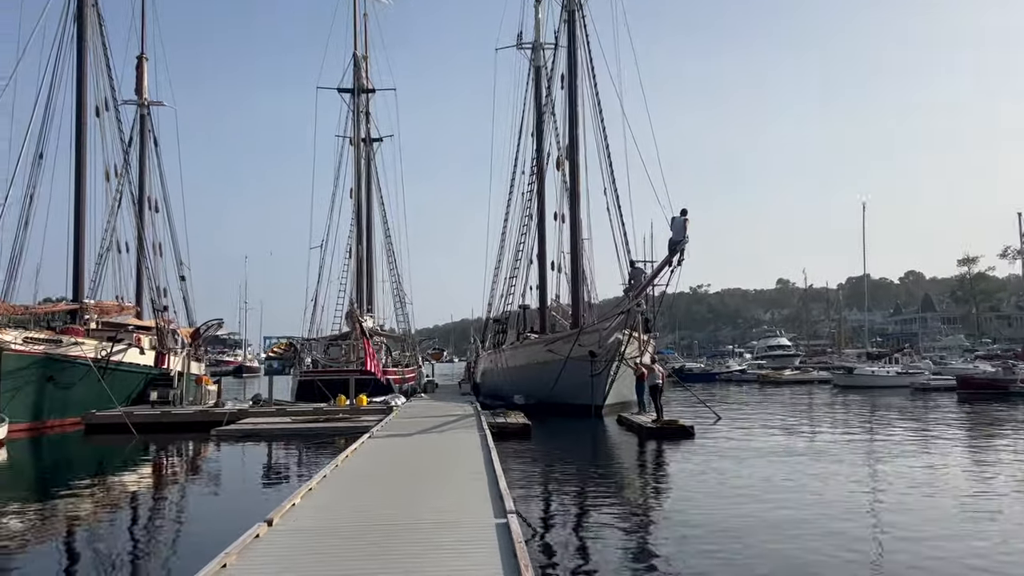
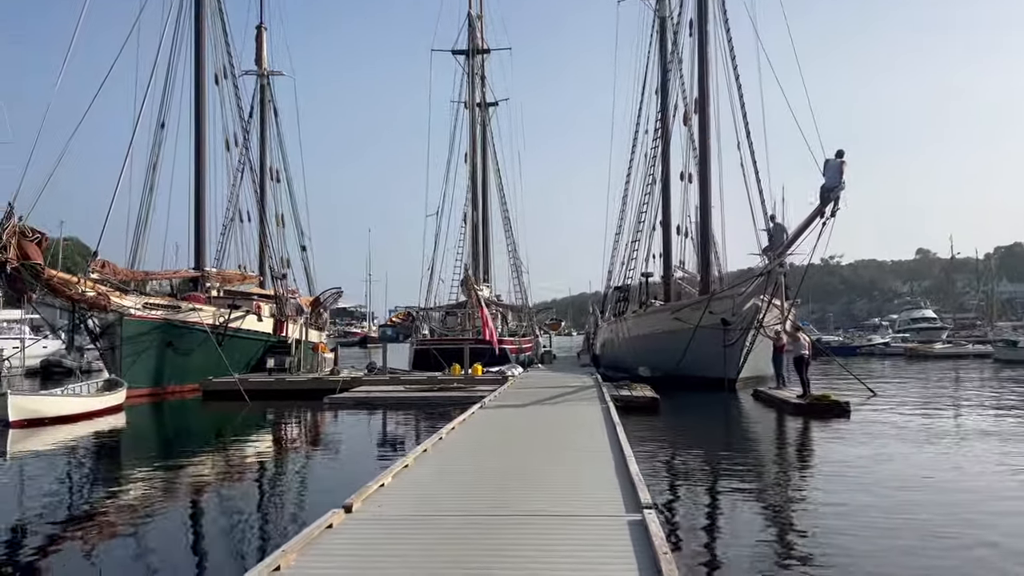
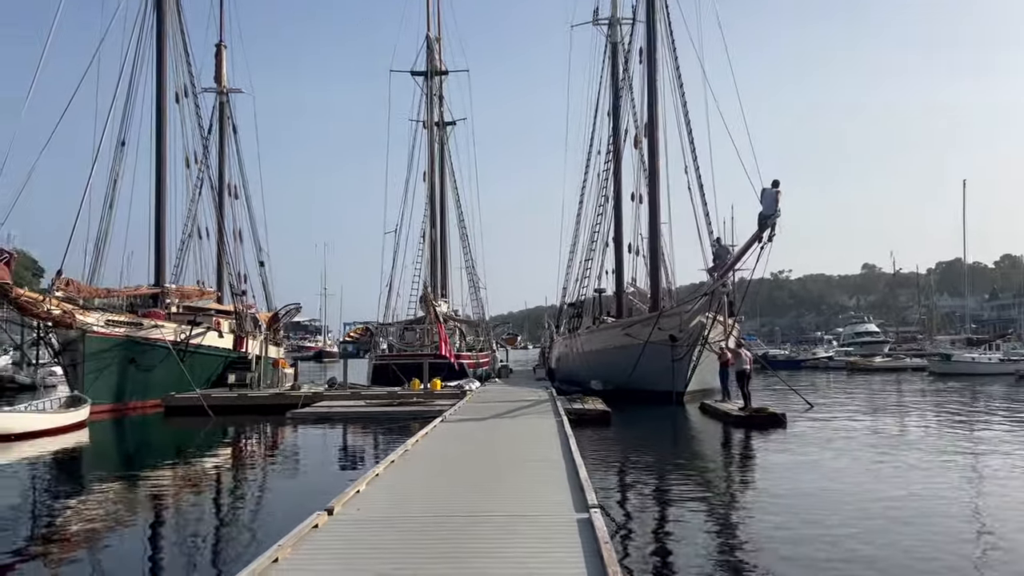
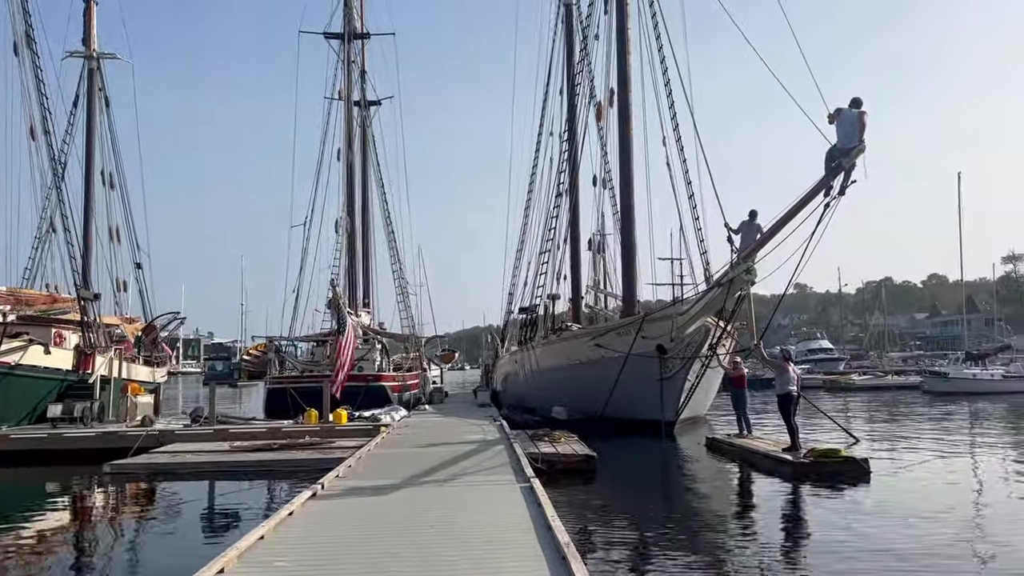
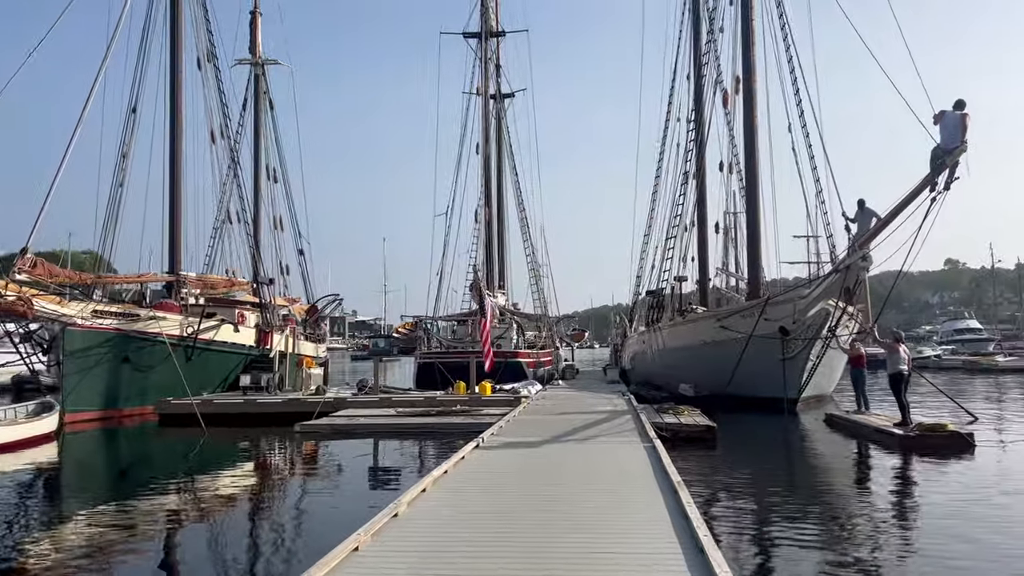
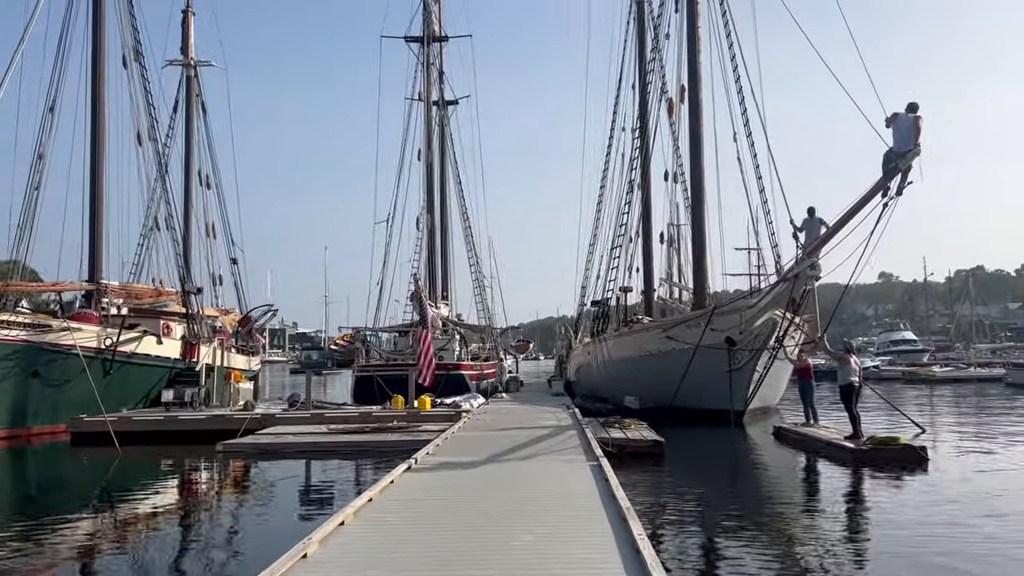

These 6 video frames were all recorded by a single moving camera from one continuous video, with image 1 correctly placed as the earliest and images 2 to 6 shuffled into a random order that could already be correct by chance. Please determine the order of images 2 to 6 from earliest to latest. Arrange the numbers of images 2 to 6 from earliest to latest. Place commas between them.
3, 2, 5, 6, 4
